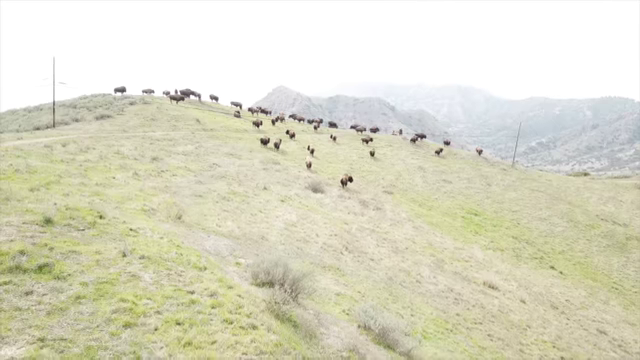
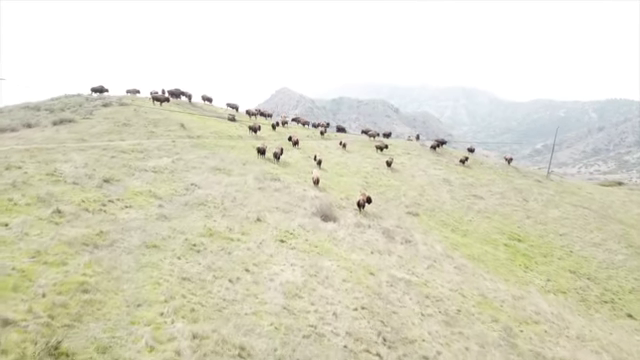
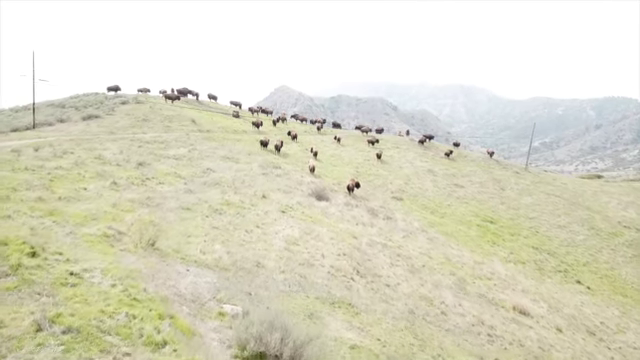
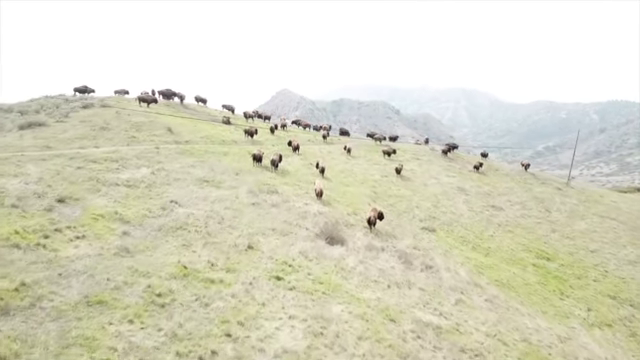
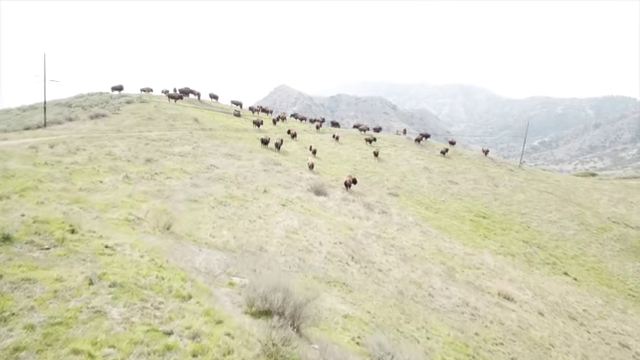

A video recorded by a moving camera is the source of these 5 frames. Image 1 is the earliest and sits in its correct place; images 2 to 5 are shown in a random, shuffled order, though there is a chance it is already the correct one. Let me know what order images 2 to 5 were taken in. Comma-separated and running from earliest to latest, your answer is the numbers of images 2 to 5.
5, 3, 2, 4
